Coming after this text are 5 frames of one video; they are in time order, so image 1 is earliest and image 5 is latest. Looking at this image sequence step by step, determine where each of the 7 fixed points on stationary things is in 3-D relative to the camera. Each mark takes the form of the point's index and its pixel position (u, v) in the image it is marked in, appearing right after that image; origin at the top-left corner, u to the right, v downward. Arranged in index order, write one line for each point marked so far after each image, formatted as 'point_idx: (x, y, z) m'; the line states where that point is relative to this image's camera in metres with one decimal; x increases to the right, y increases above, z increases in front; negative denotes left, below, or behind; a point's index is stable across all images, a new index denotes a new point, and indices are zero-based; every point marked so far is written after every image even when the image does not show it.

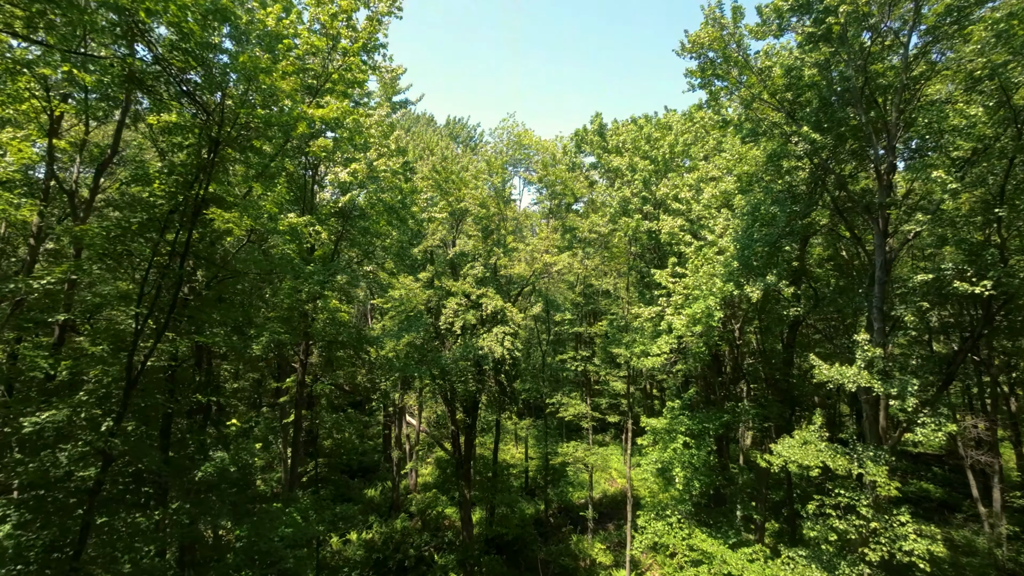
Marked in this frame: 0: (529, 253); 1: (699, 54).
0: (+0.6, +1.3, +18.7) m
1: (+4.8, +6.0, +12.5) m
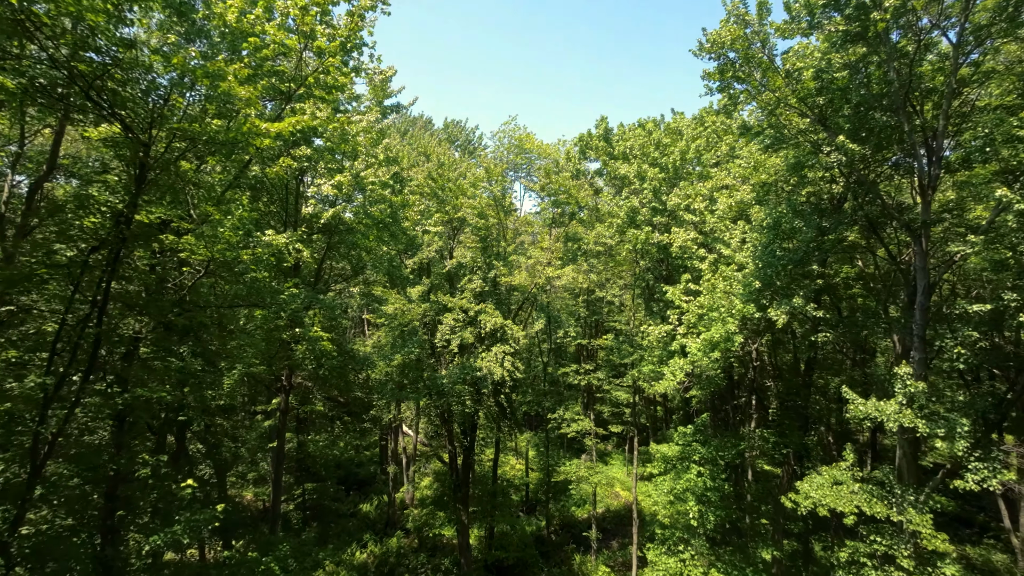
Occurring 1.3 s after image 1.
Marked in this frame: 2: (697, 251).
0: (+0.6, +0.8, +17.6) m
1: (+4.8, +5.5, +11.4) m
2: (+5.7, +1.1, +15.0) m
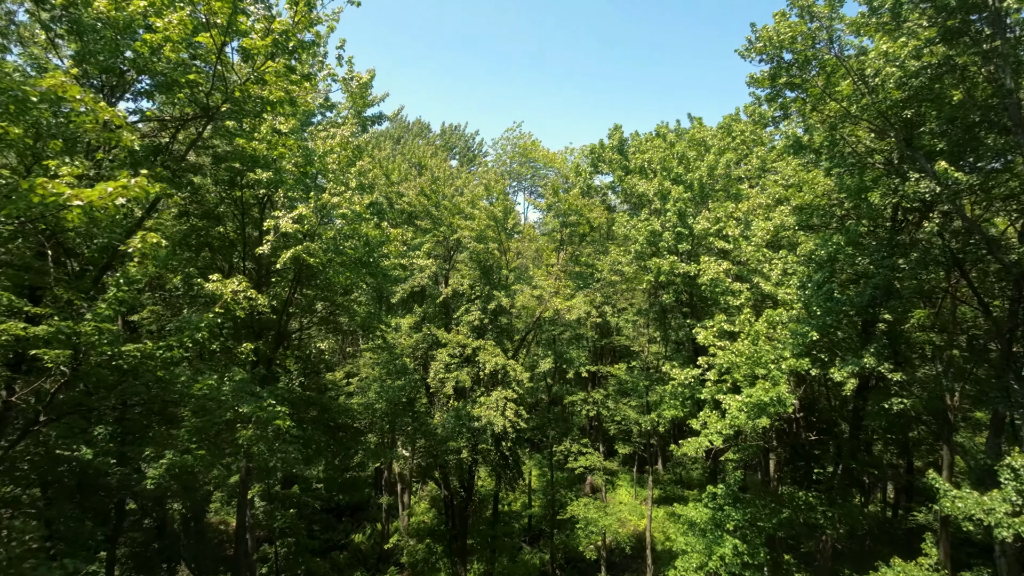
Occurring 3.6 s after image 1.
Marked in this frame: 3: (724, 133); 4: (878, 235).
0: (+0.7, -0.3, +15.4) m
1: (+4.9, +4.4, +9.3) m
2: (+5.8, +0.1, +12.8) m
3: (+7.3, +5.3, +16.9) m
4: (+7.9, +1.1, +10.5) m
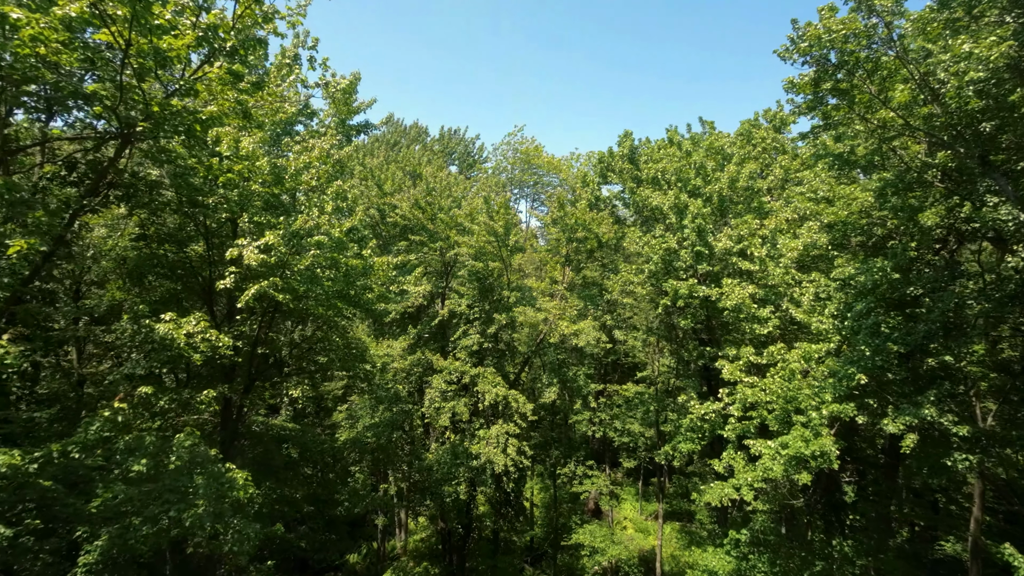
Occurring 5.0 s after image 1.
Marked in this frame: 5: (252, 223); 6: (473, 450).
0: (+0.8, -0.9, +14.2) m
1: (+4.9, +3.8, +8.0) m
2: (+5.8, -0.6, +11.6) m
3: (+7.4, +4.7, +15.6) m
4: (+7.9, +0.5, +9.3) m
5: (-4.3, +1.1, +8.2) m
6: (-1.0, -4.2, +12.7) m
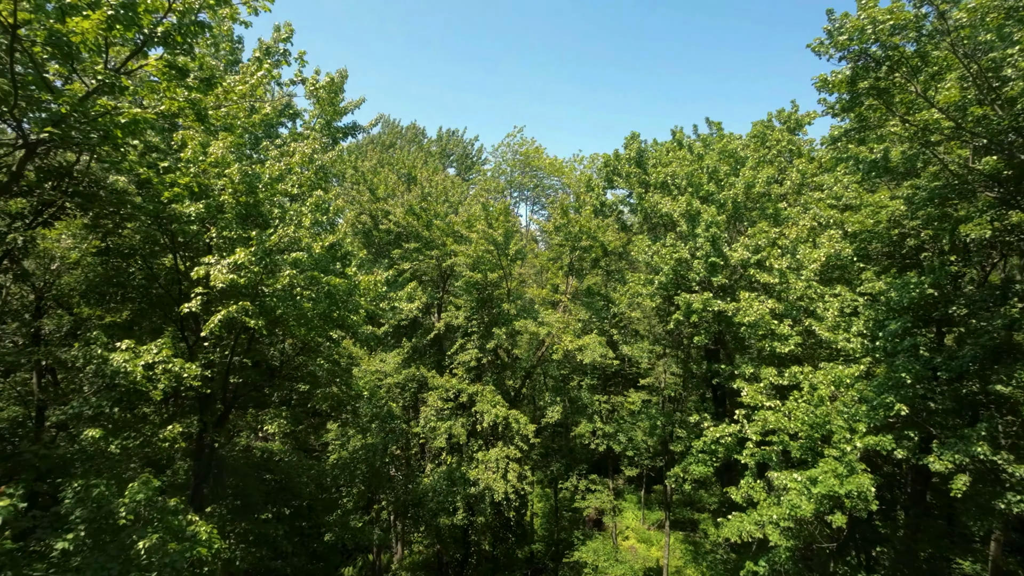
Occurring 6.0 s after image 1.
0: (+0.8, -1.2, +13.3) m
1: (+5.0, +3.5, +7.2) m
2: (+5.9, -0.9, +10.7) m
3: (+7.4, +4.4, +14.8) m
4: (+8.0, +0.2, +8.4) m
5: (-4.3, +0.8, +7.3) m
6: (-1.0, -4.5, +11.9) m
